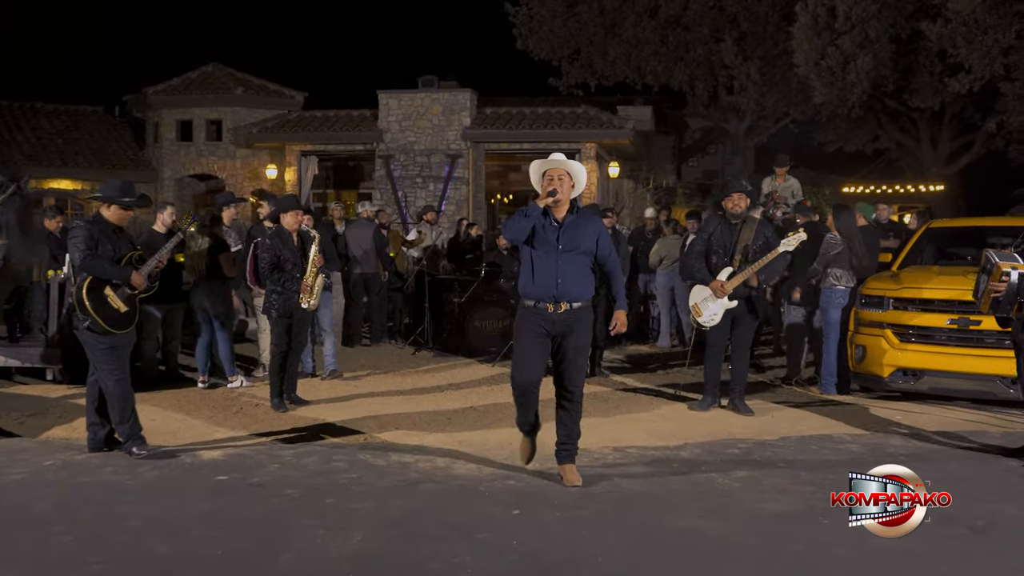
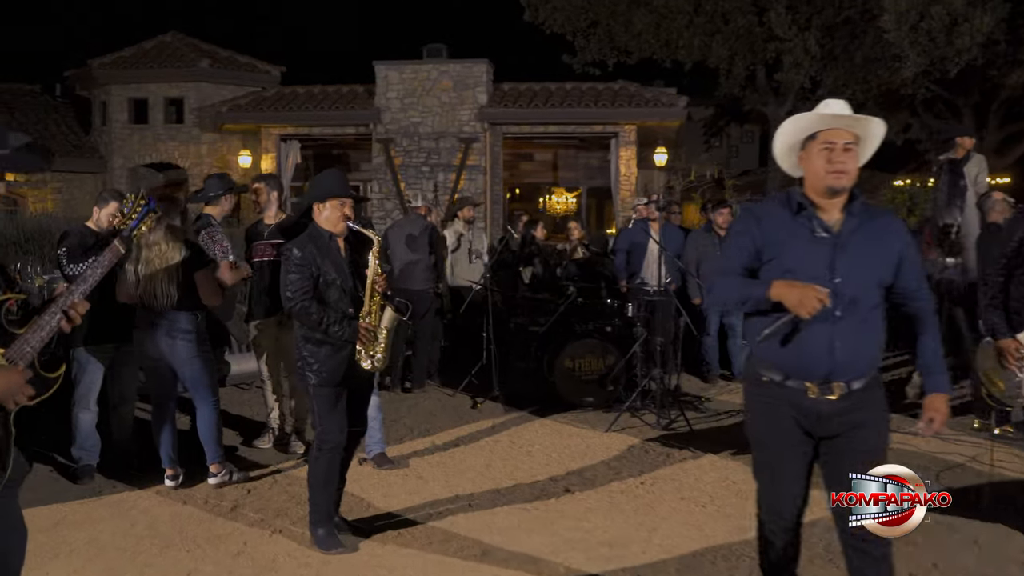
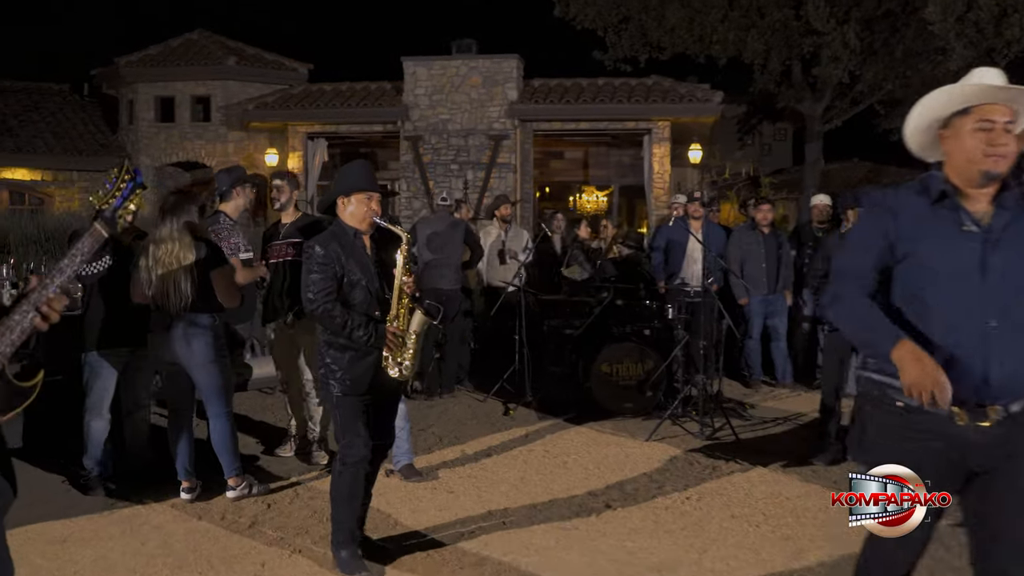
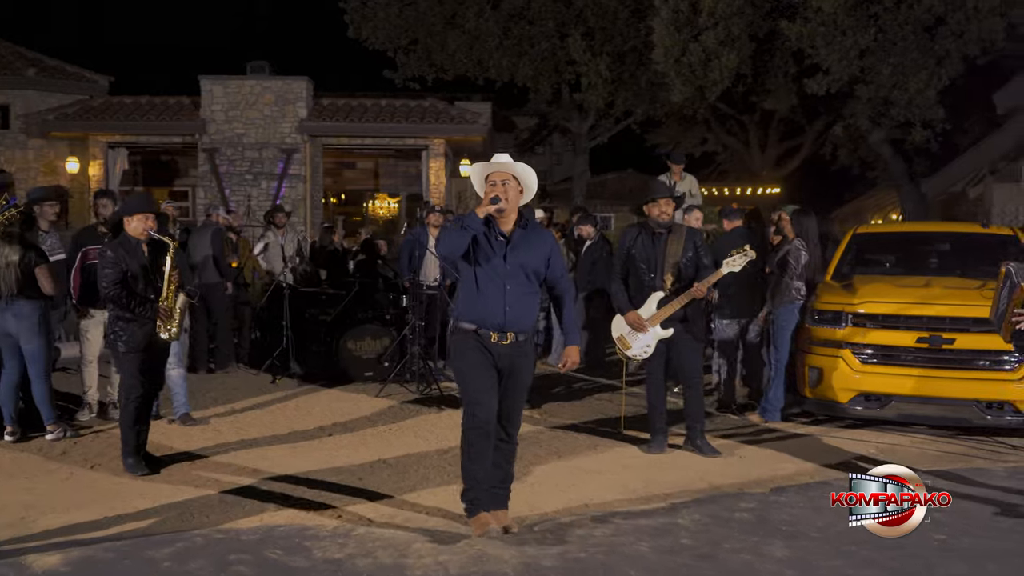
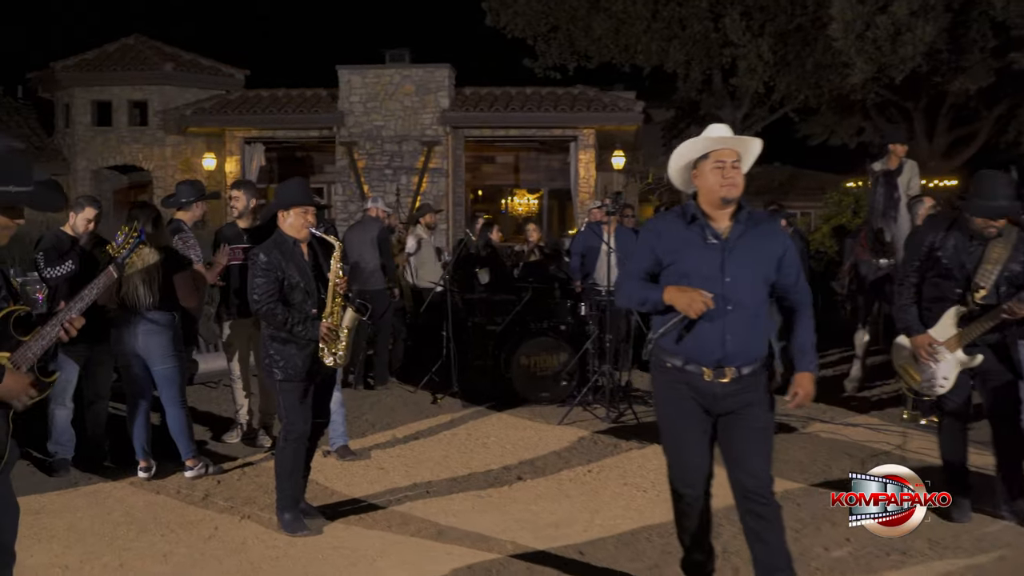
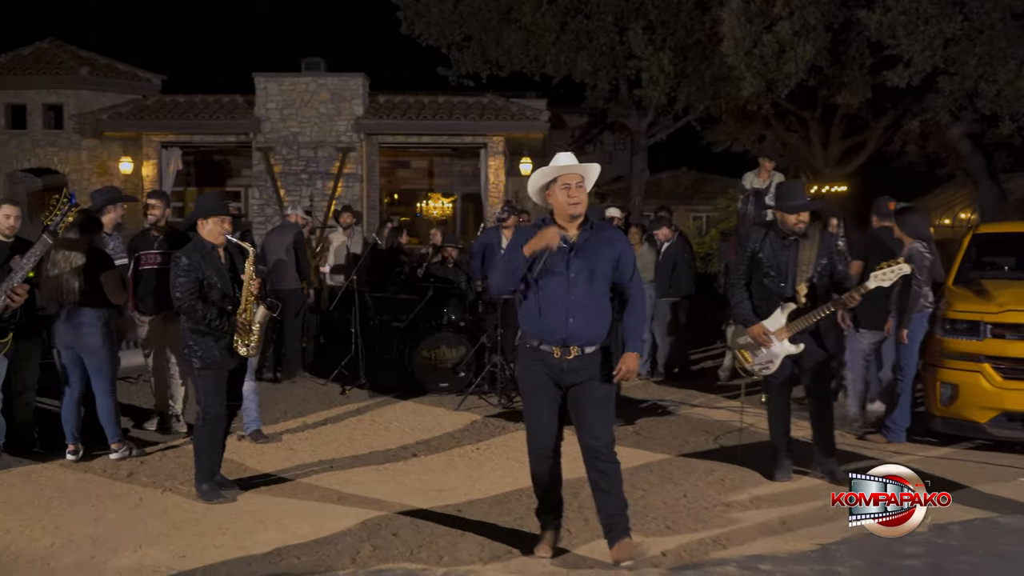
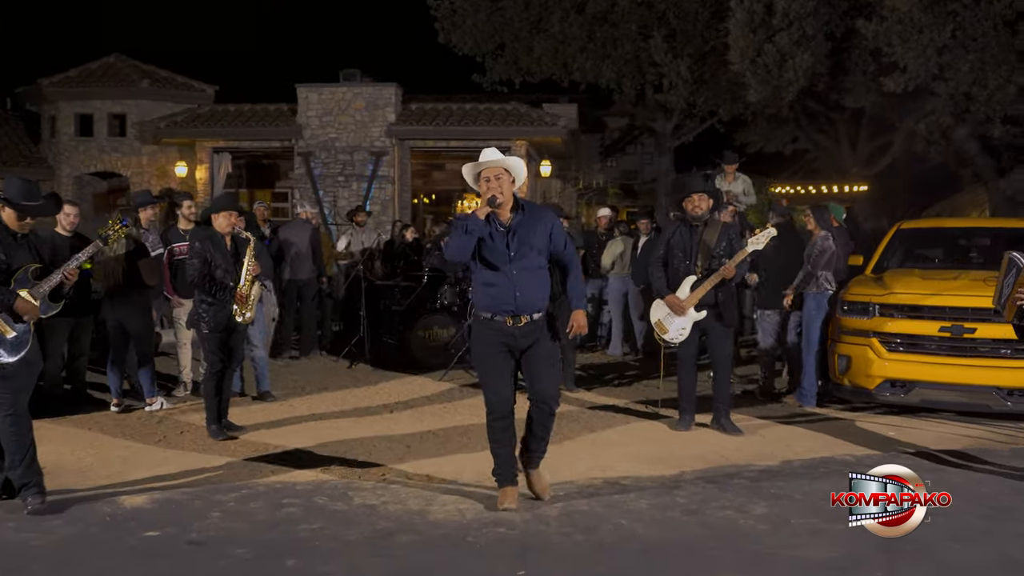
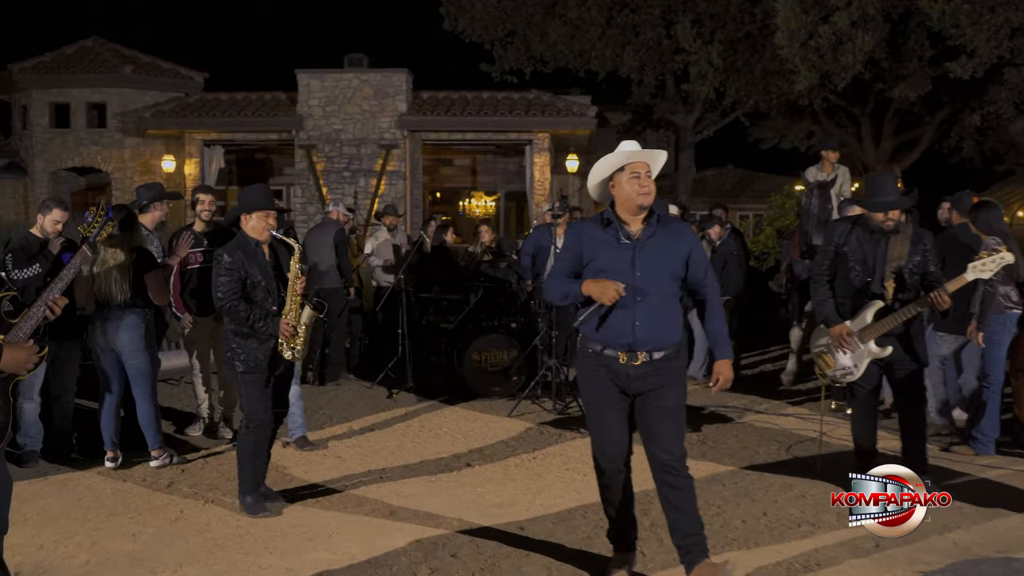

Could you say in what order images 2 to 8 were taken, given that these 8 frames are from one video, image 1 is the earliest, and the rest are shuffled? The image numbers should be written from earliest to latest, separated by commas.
7, 4, 6, 8, 5, 2, 3
